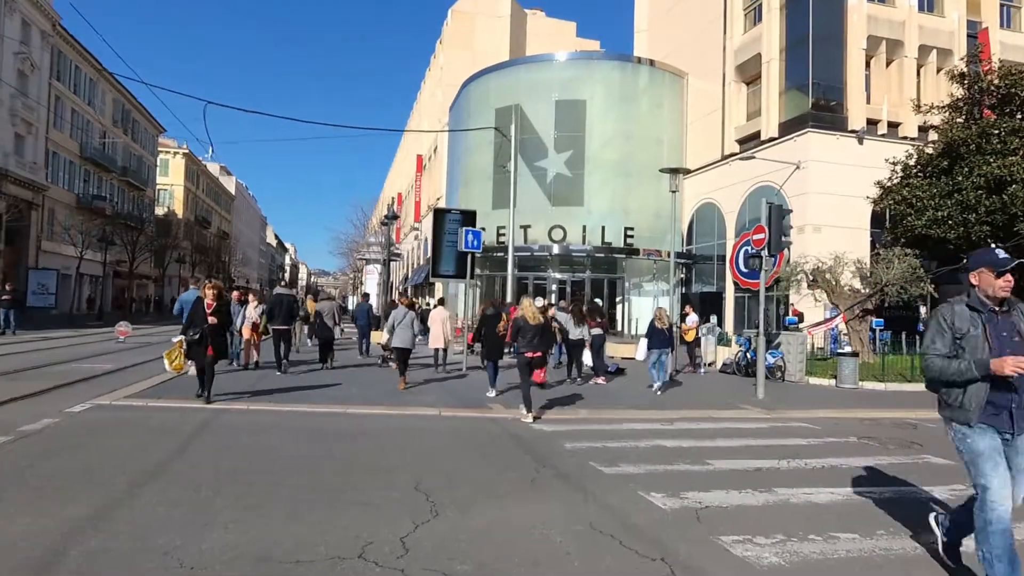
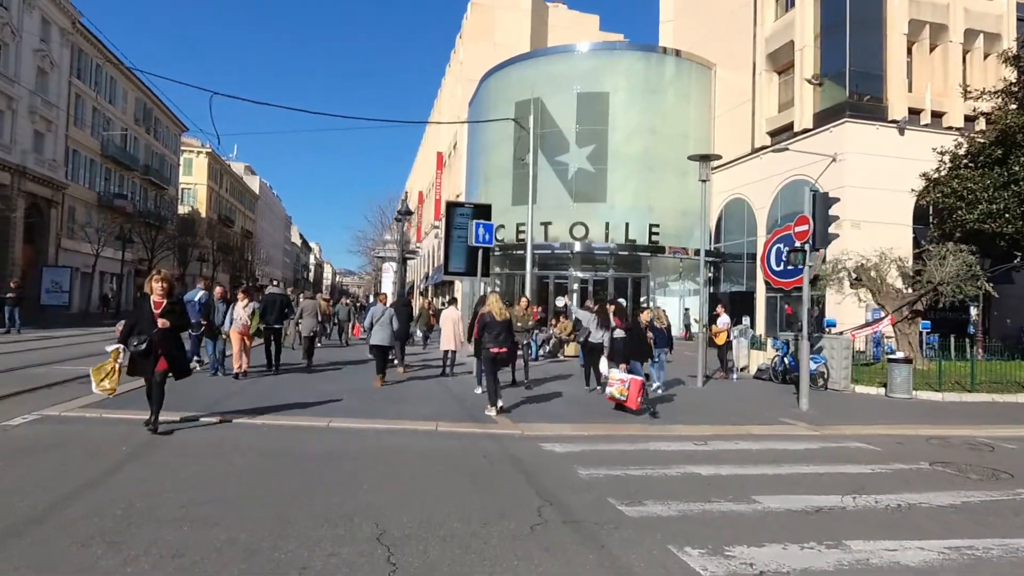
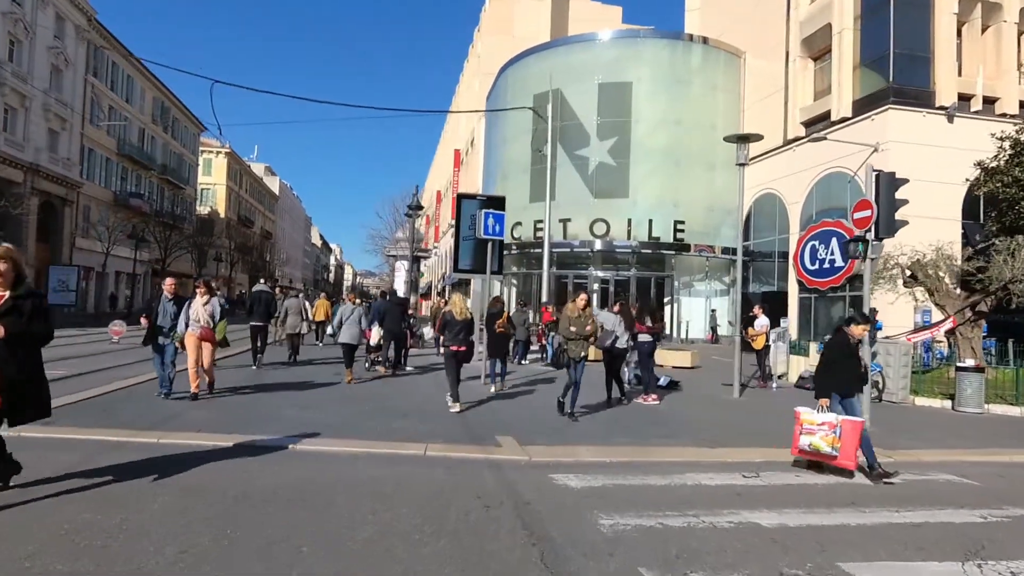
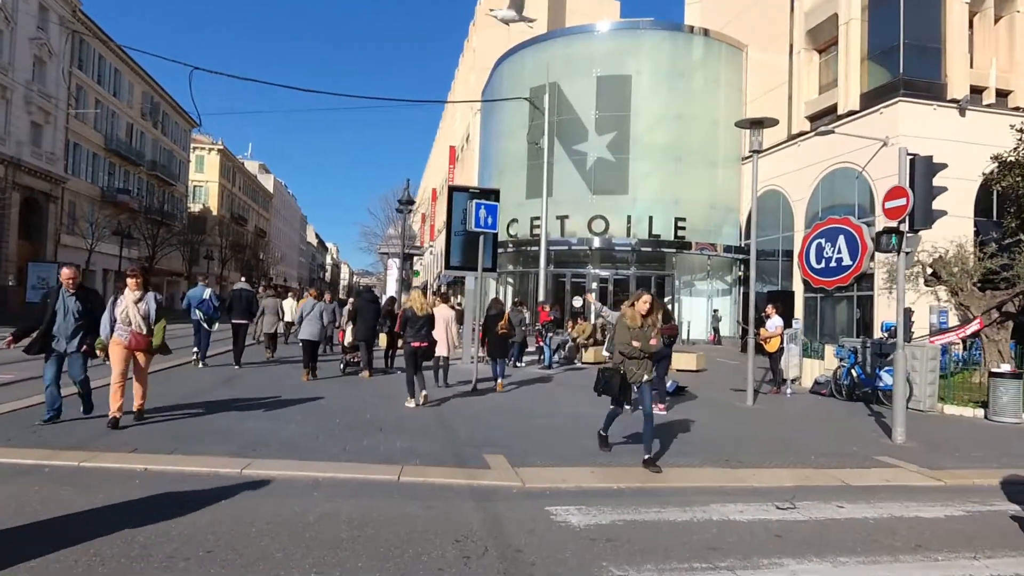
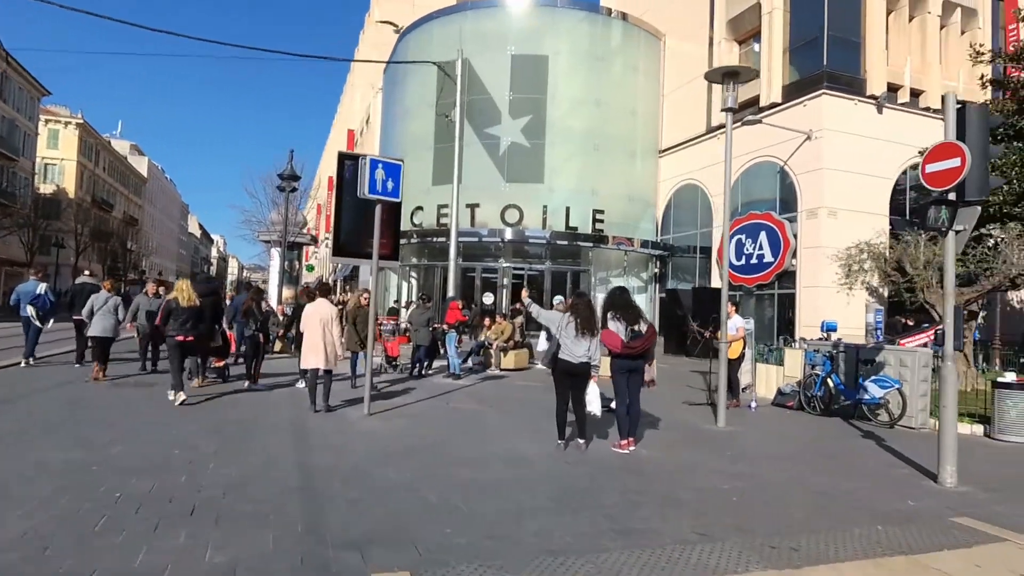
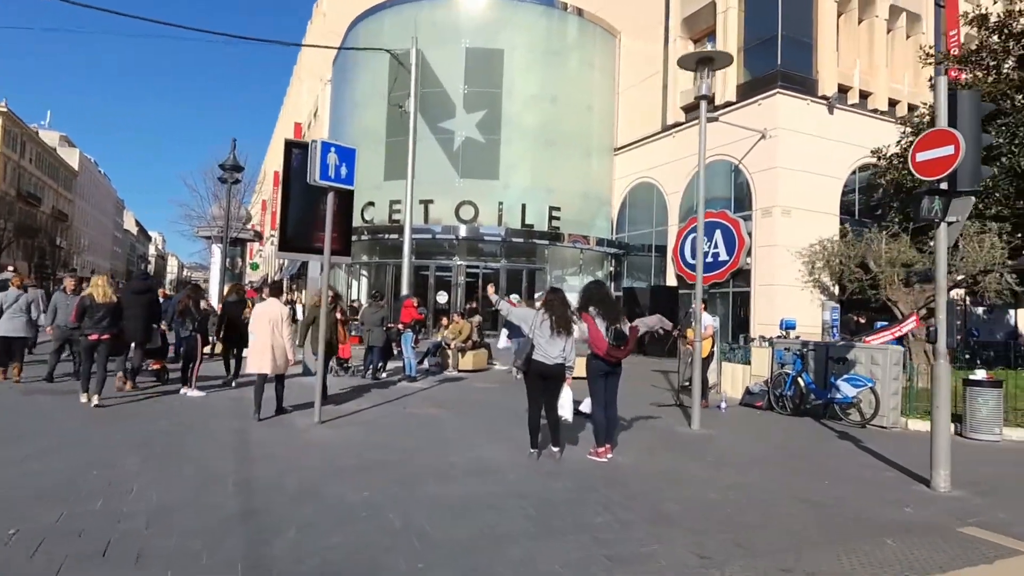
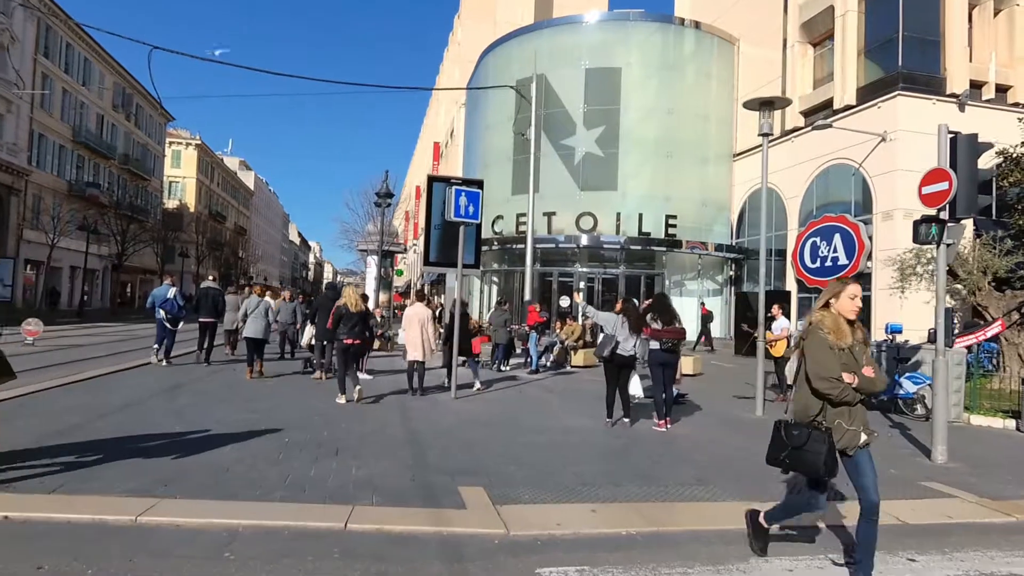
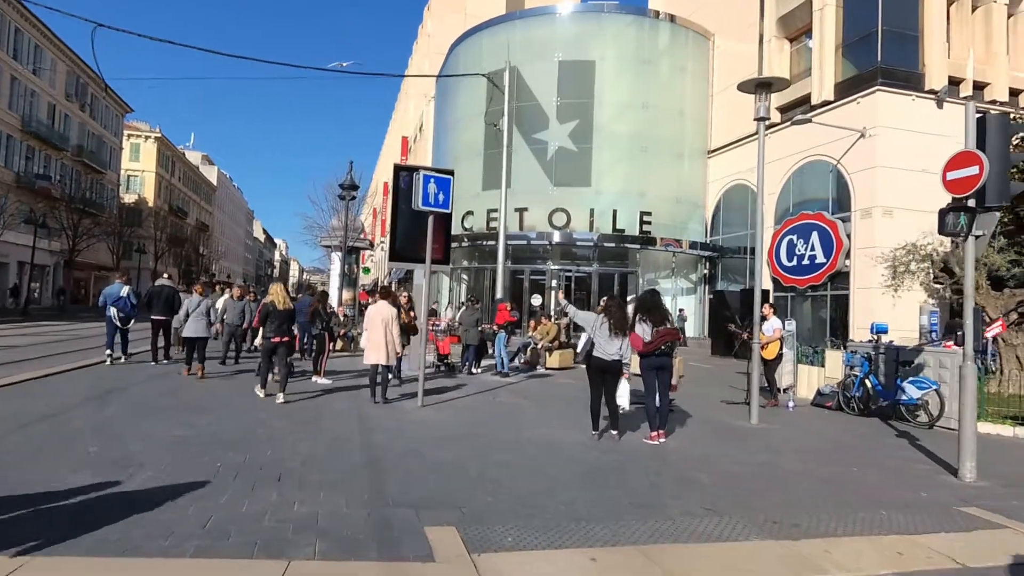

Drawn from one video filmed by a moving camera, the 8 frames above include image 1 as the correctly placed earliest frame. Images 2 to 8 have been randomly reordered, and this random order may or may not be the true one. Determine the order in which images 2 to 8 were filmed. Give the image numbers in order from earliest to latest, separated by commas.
2, 3, 4, 7, 8, 5, 6
